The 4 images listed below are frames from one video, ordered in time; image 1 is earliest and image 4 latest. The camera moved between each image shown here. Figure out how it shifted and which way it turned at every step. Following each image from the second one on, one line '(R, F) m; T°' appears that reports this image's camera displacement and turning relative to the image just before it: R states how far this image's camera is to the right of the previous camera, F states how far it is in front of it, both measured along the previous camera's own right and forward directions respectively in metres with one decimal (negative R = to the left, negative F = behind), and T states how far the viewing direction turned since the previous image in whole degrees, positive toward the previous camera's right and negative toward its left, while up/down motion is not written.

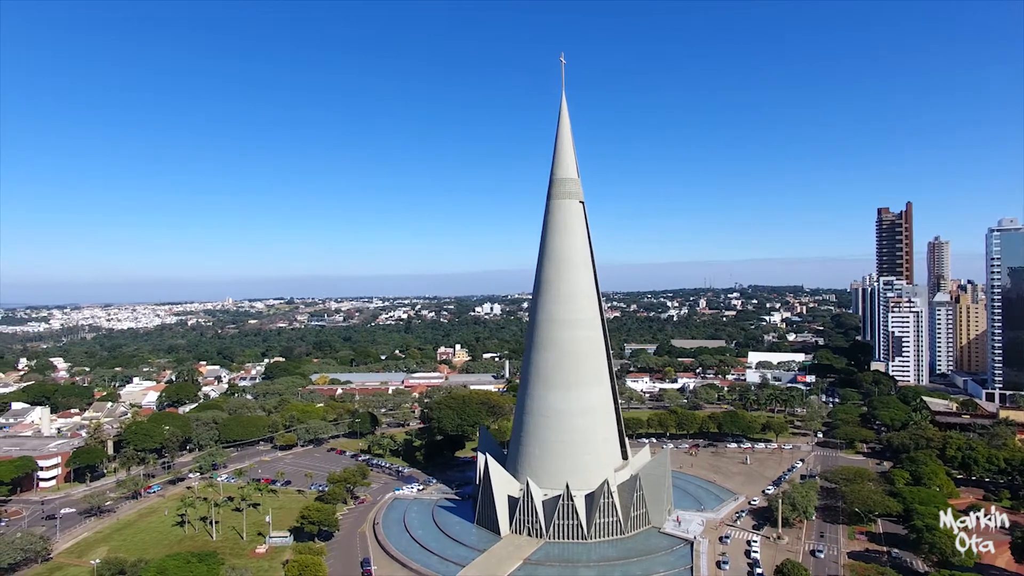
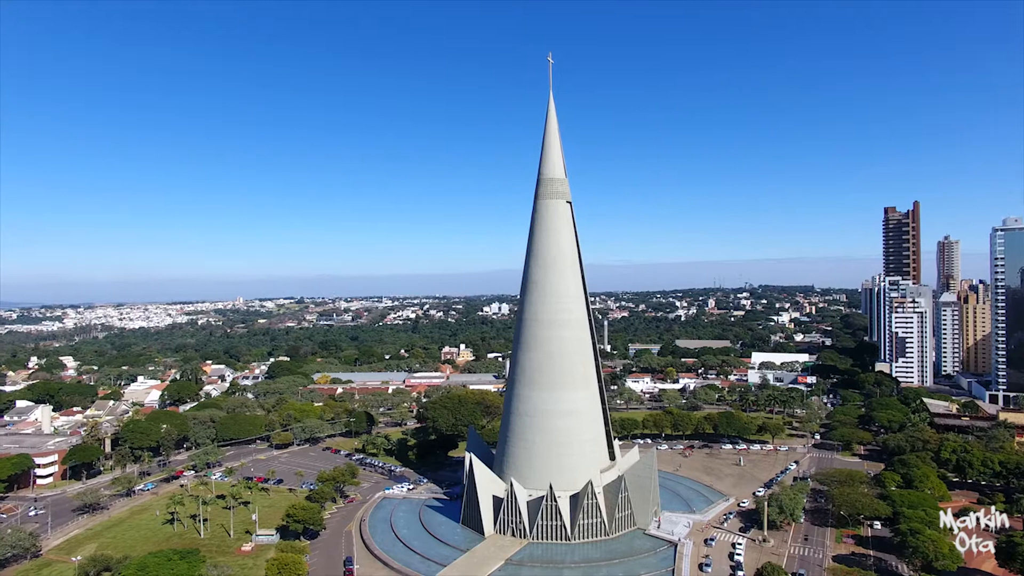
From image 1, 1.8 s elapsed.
(+1.3, 0.0) m; -1°
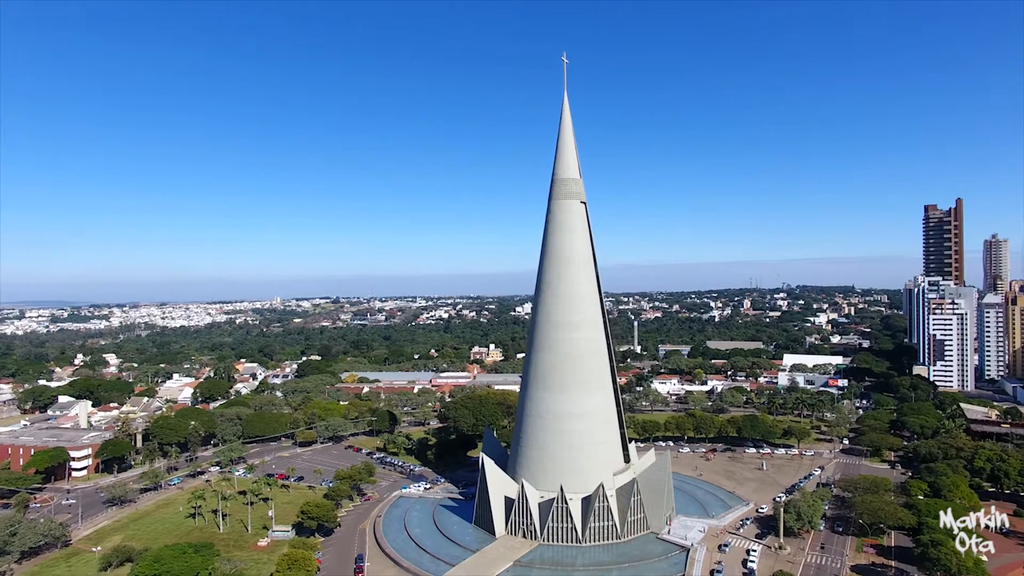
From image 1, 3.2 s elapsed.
(+1.1, +0.1) m; -3°
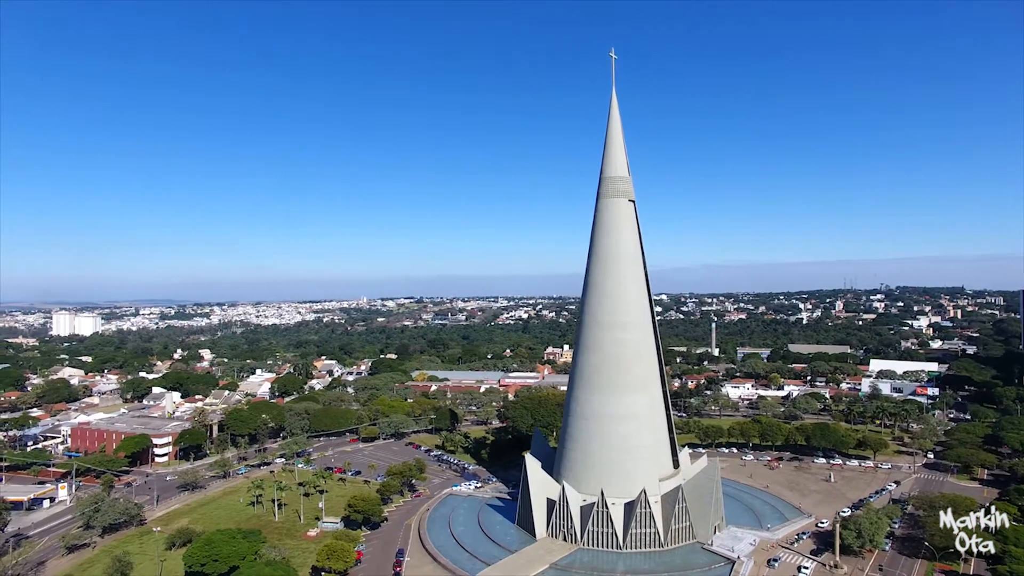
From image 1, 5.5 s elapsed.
(+2.0, +0.3) m; -7°
